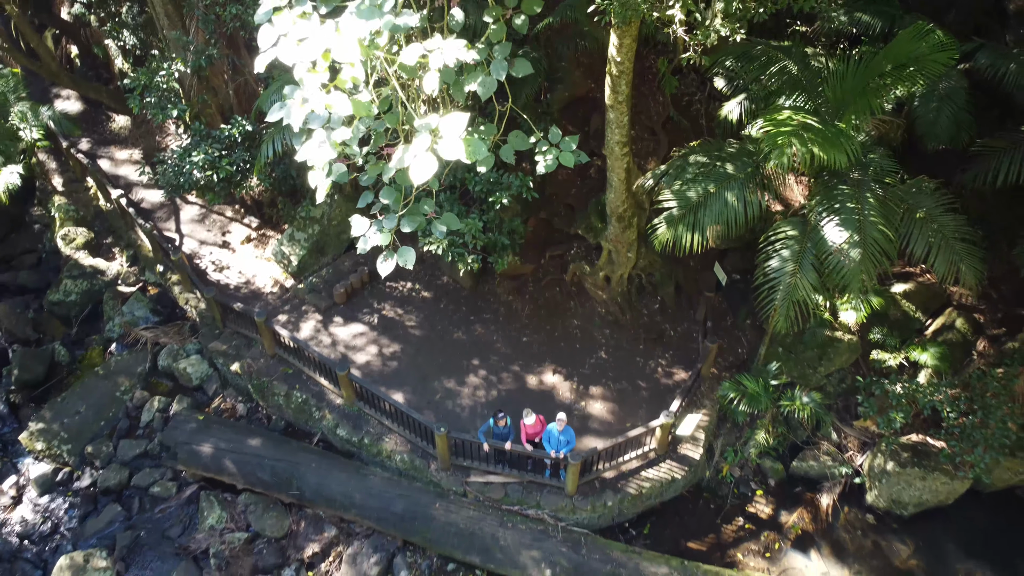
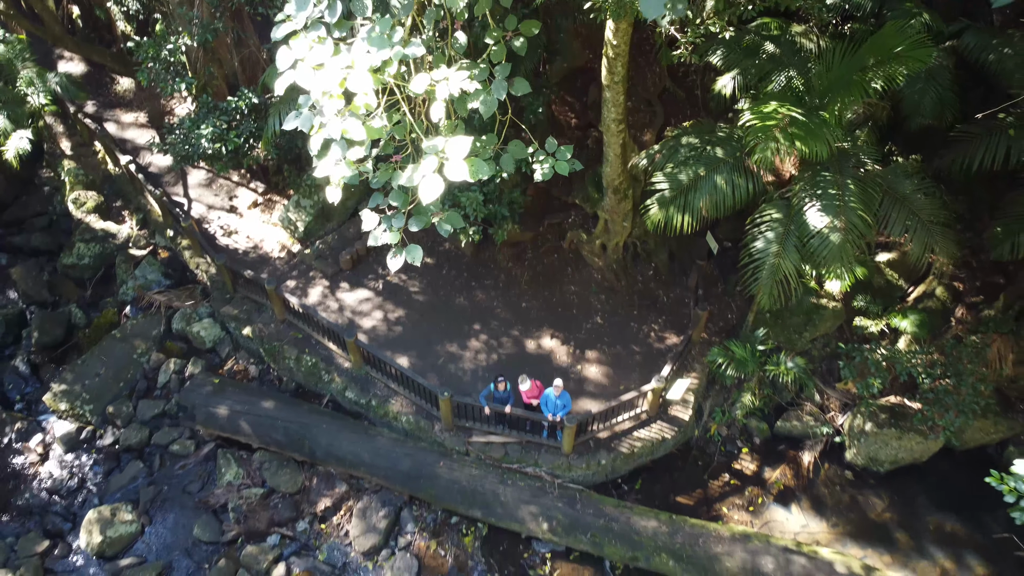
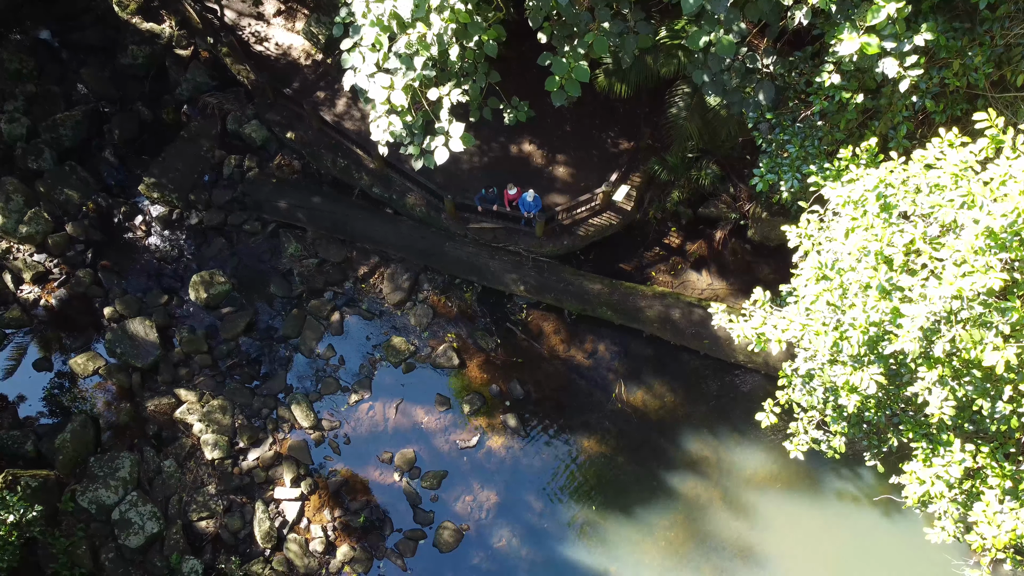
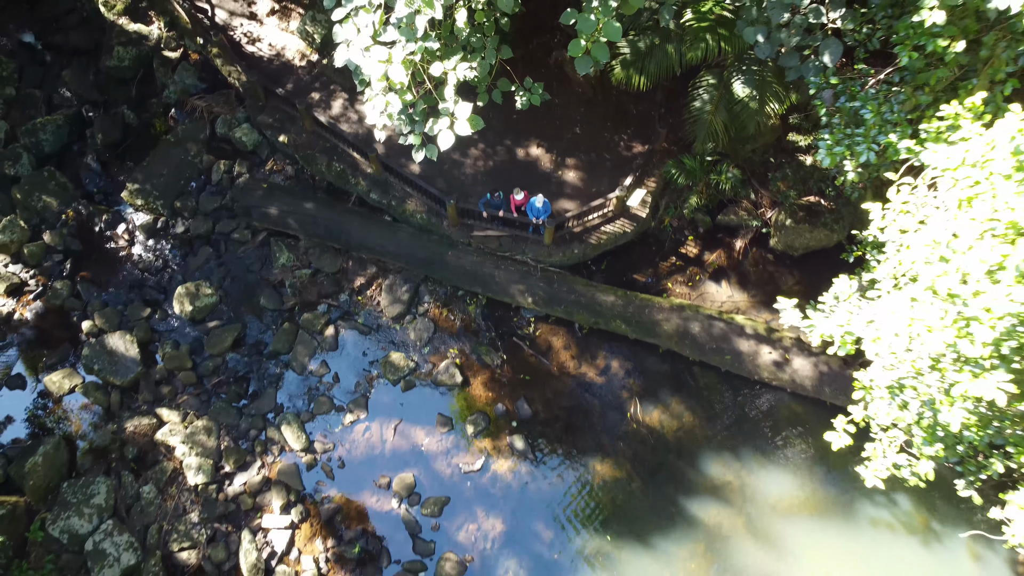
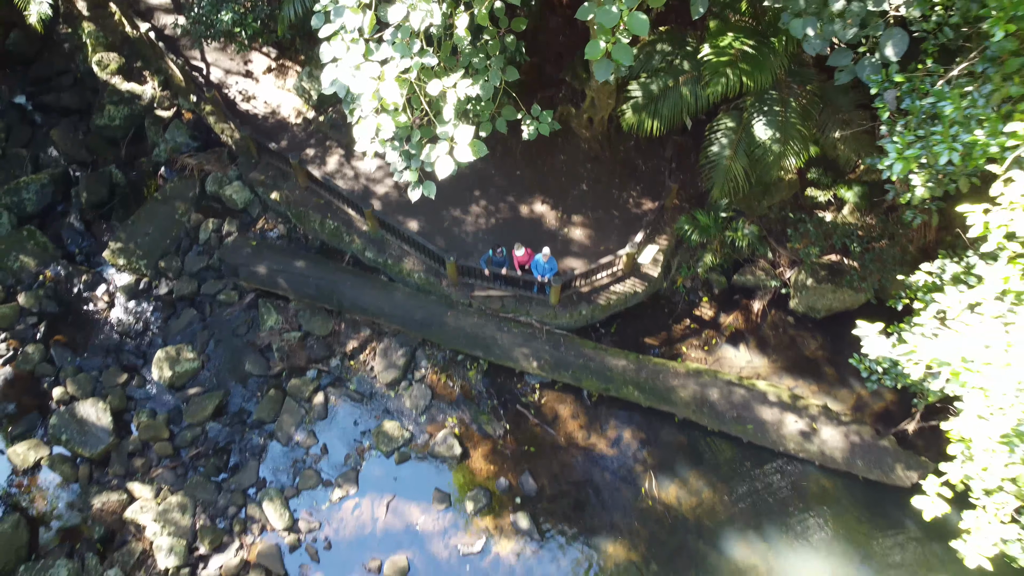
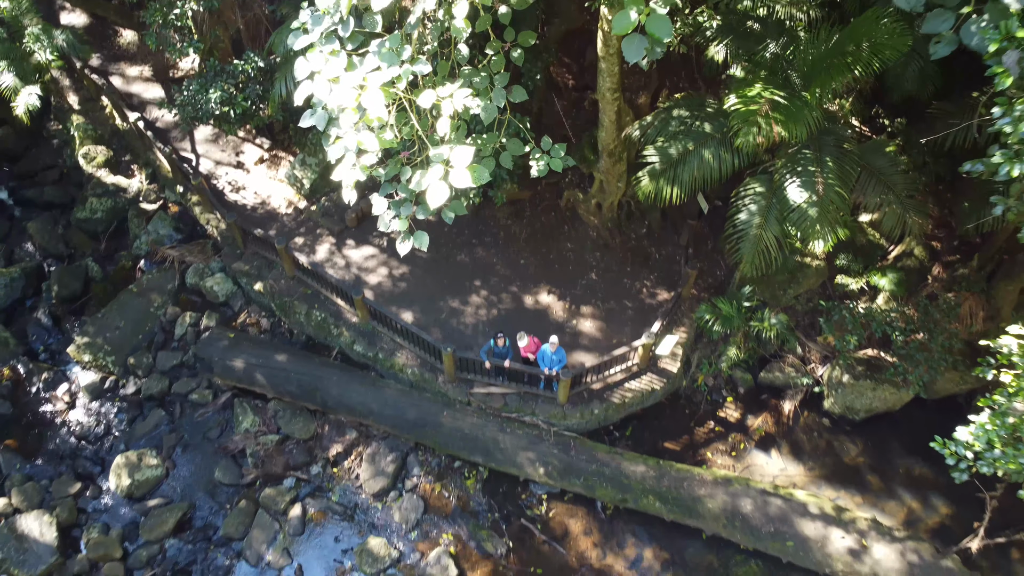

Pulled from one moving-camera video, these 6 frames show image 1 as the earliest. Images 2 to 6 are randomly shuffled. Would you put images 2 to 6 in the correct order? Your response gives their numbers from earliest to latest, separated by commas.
2, 6, 5, 4, 3
